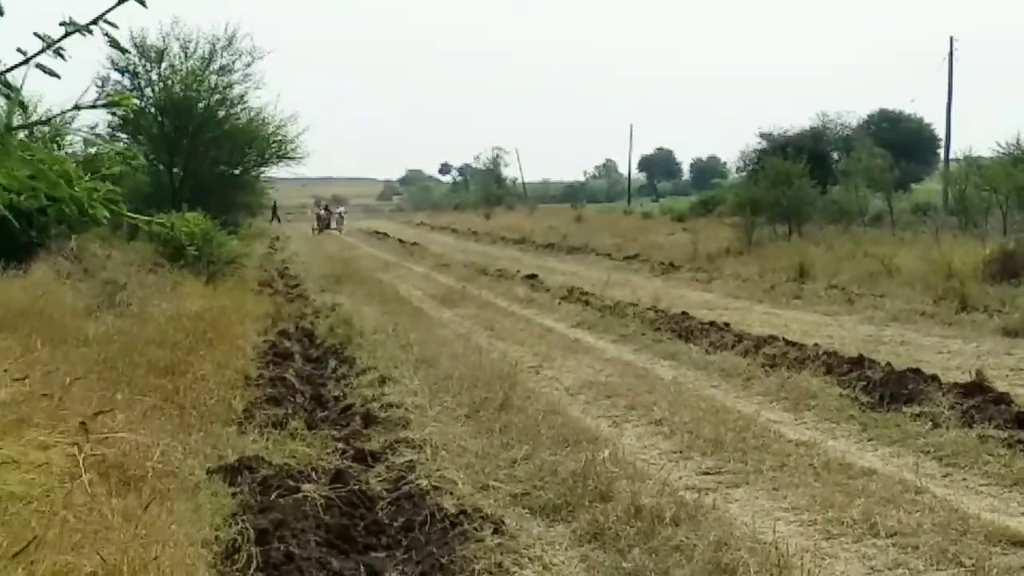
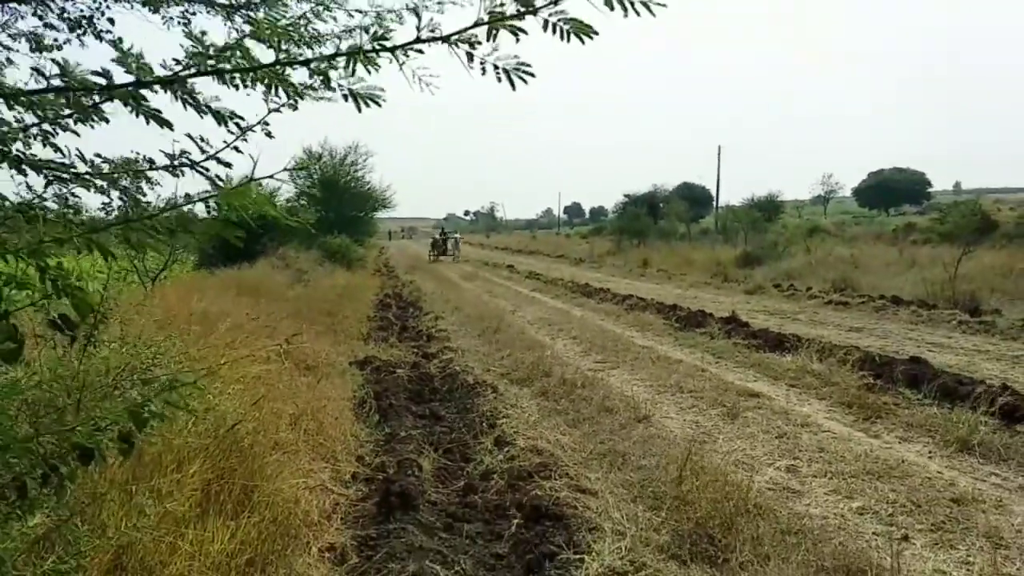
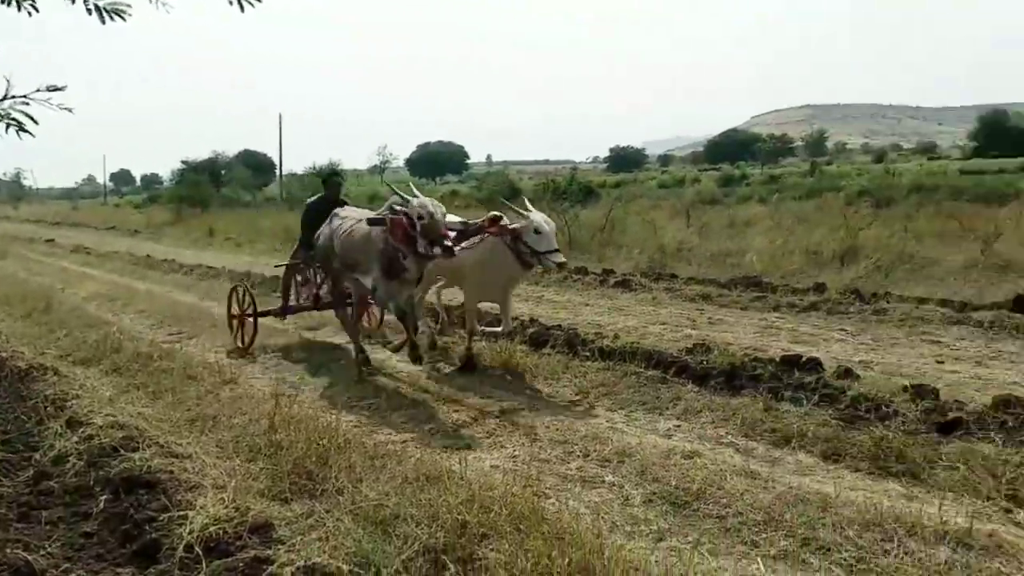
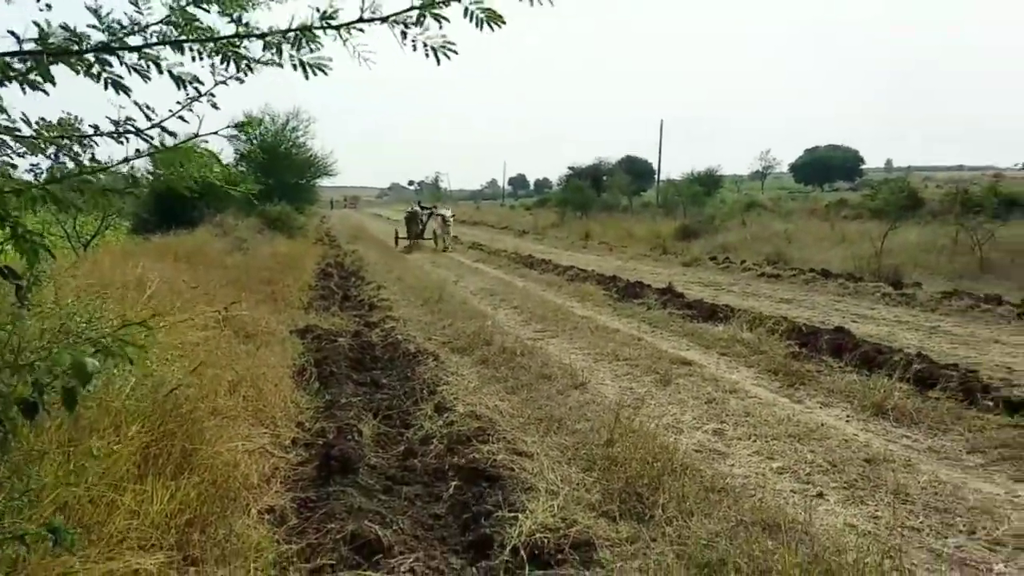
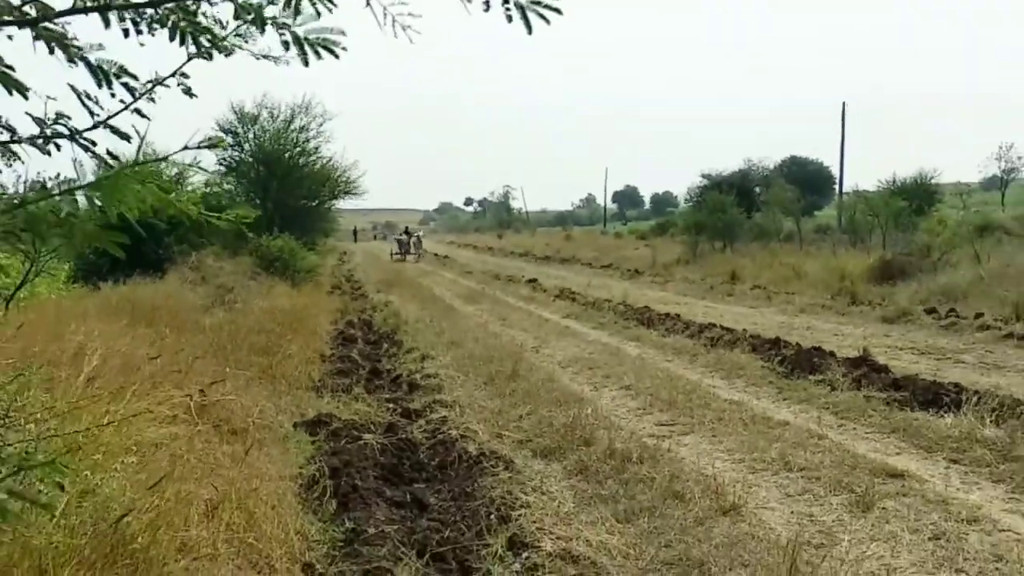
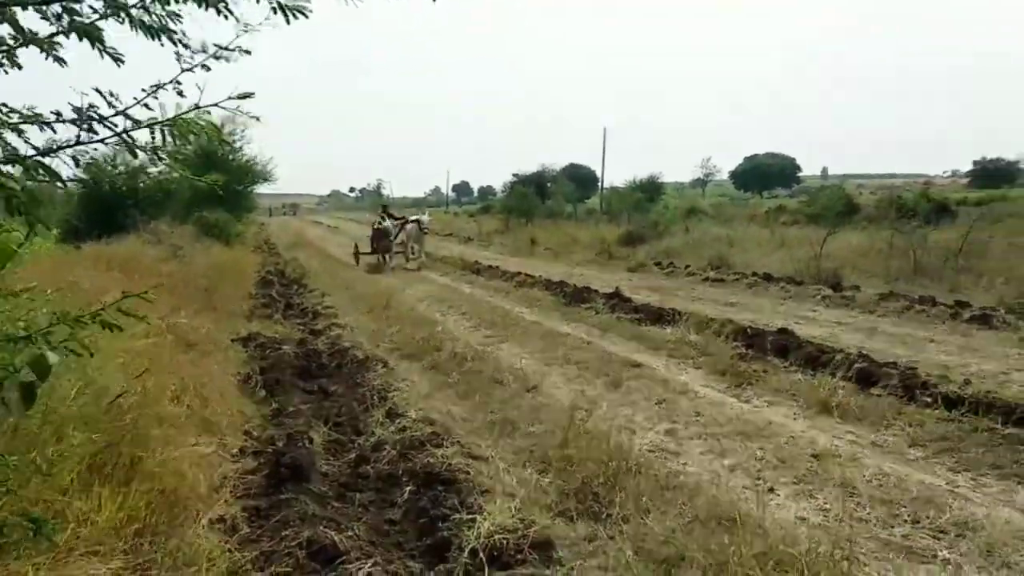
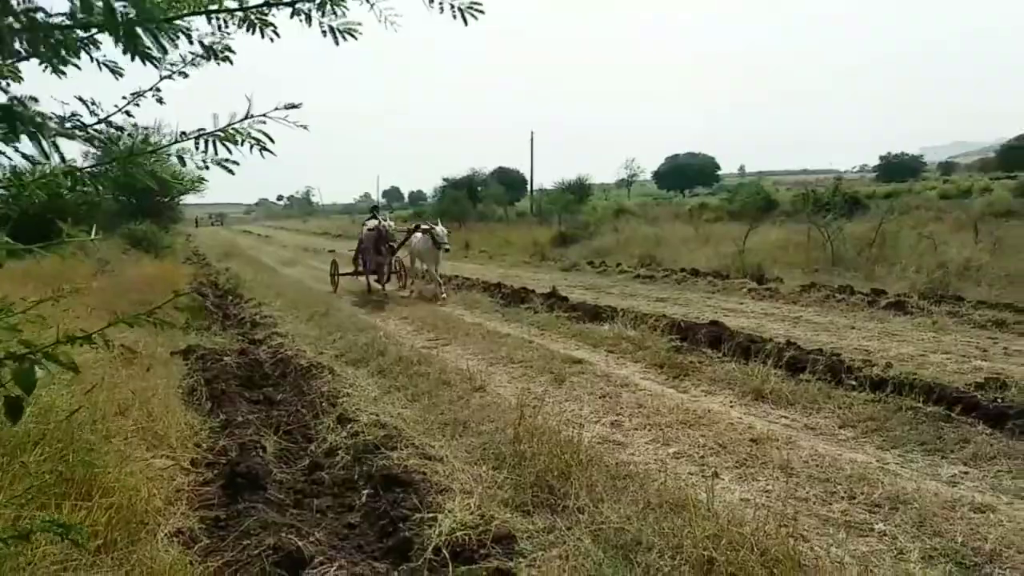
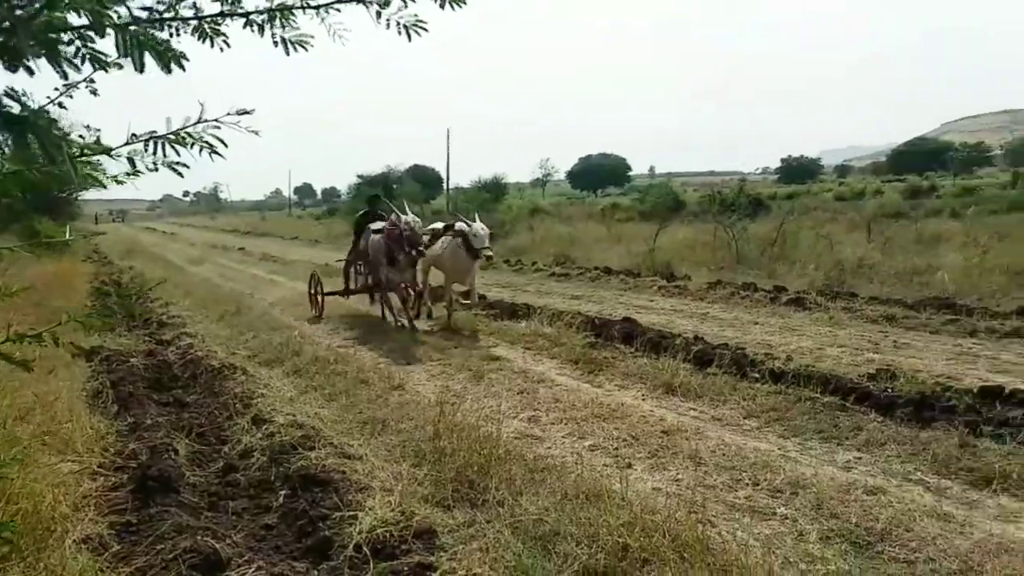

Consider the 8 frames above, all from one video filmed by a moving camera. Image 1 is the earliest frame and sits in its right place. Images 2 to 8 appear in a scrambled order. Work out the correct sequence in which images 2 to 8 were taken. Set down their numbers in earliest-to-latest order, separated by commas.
5, 2, 4, 6, 7, 8, 3
